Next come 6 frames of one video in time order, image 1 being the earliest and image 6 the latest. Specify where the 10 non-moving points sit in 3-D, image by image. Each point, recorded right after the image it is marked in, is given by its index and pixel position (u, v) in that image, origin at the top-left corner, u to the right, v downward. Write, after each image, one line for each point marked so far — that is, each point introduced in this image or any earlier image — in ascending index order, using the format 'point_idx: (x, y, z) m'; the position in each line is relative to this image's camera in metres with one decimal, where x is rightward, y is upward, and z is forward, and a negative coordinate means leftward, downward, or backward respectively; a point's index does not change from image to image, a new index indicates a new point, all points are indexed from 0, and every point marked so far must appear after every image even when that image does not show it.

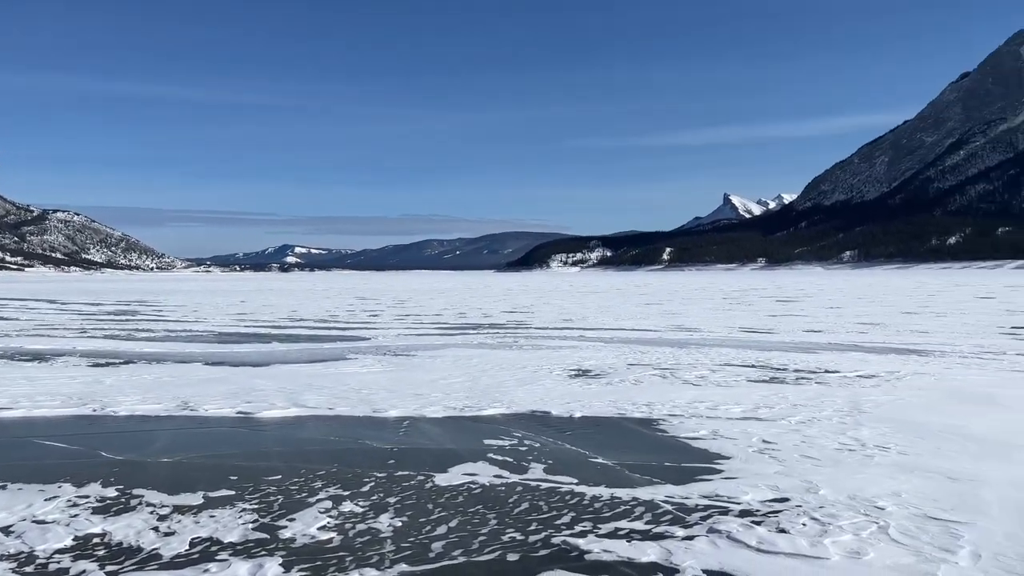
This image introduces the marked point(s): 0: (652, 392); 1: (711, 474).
0: (+2.0, -1.5, +11.6) m
1: (+1.5, -1.4, +6.1) m
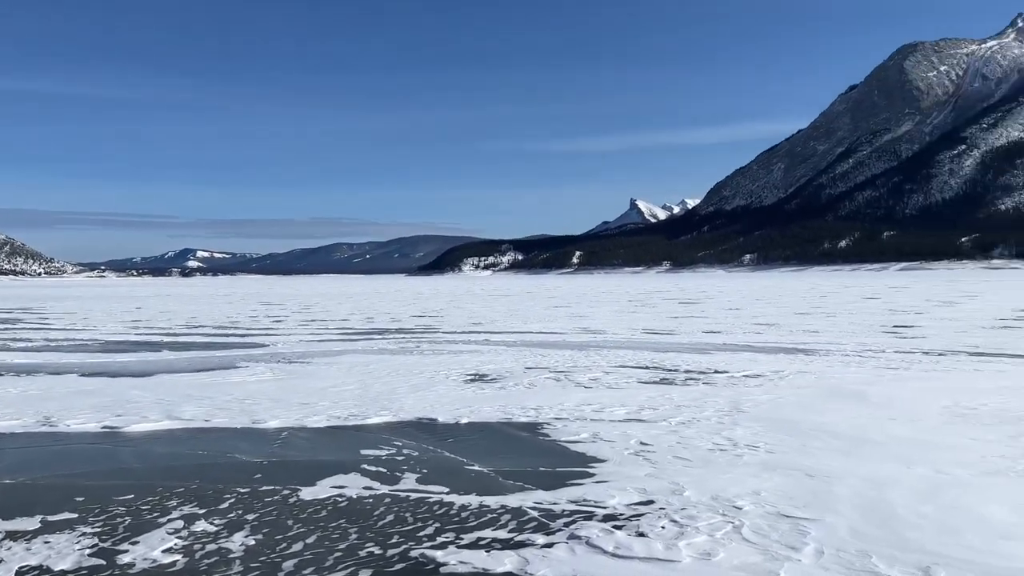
0: (+0.4, -1.6, +11.6) m
1: (+0.5, -1.4, +6.1) m
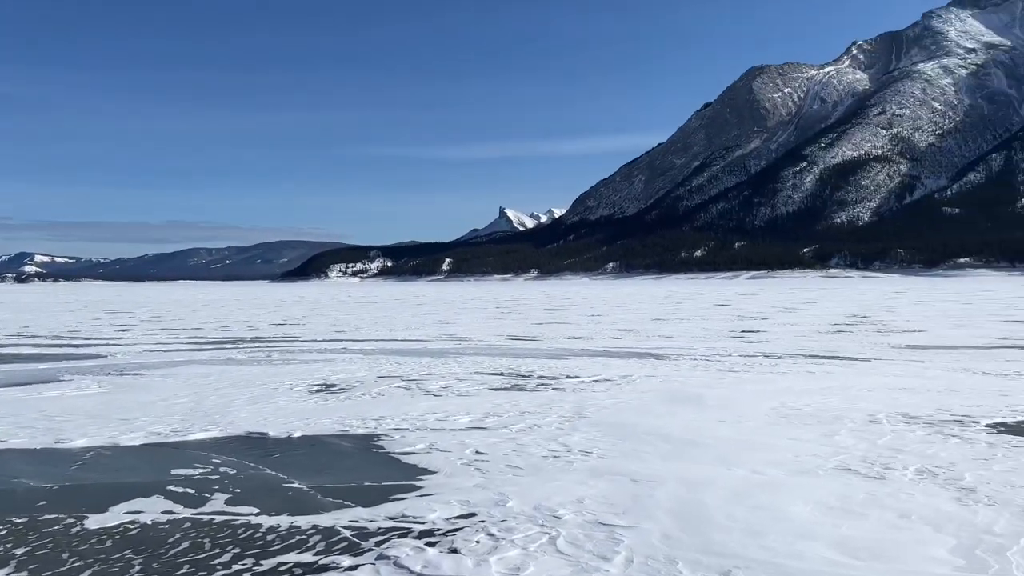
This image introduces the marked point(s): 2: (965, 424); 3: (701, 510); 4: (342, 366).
0: (-1.7, -1.6, +11.3) m
1: (-0.8, -1.5, +5.8) m
2: (+5.0, -1.5, +8.8) m
3: (+1.2, -1.4, +5.0) m
4: (-4.2, -1.9, +19.7) m
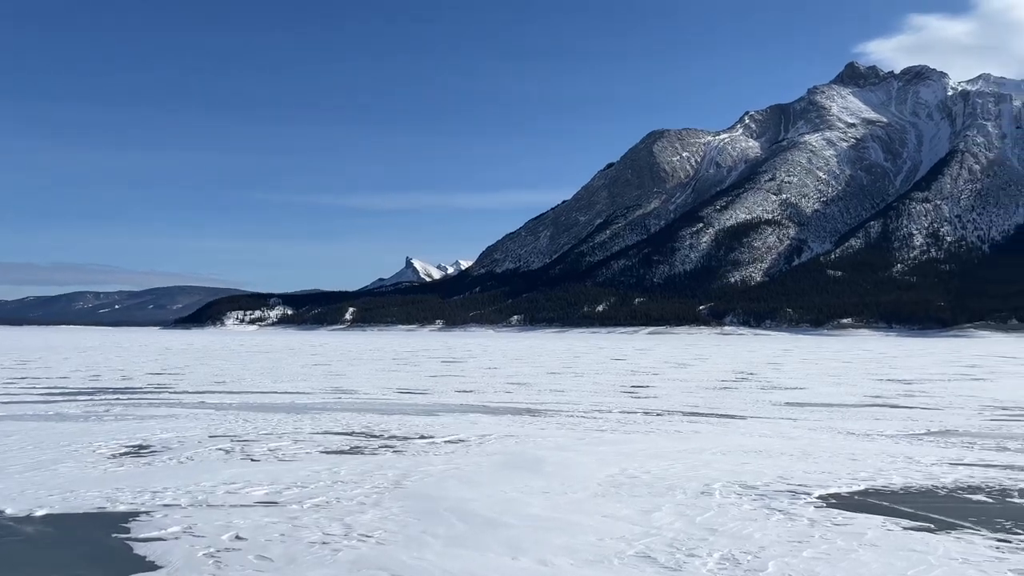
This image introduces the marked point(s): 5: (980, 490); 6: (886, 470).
0: (-4.0, -2.3, +9.9) m
1: (-2.4, -1.8, +4.7) m
2: (+2.9, -2.1, +8.3) m
3: (-0.4, -1.7, +4.1) m
4: (-7.4, -3.0, +18.0) m
5: (+5.3, -2.3, +9.2) m
6: (+5.1, -2.5, +11.0) m
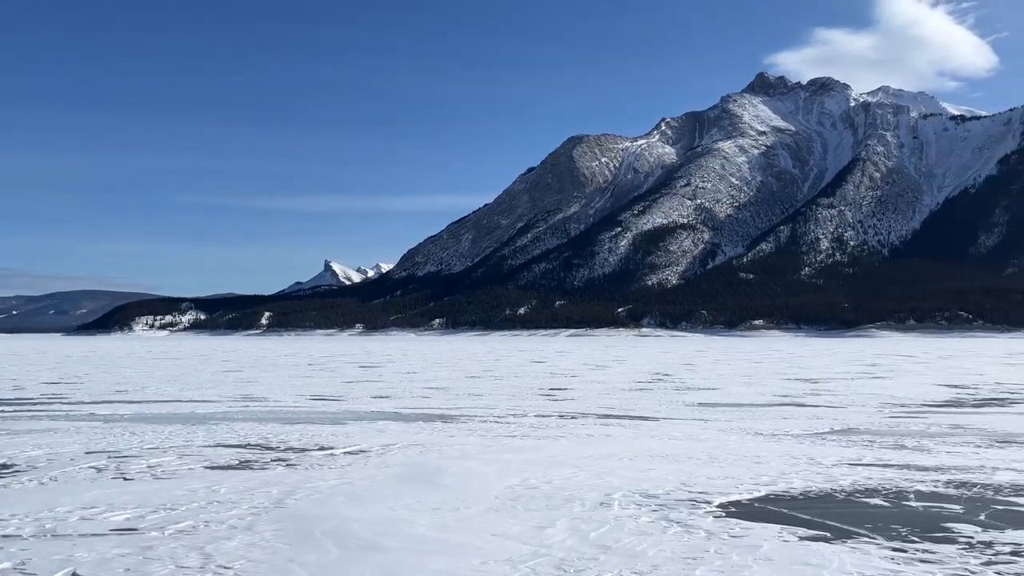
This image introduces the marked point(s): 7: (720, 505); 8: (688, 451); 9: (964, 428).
0: (-5.2, -2.3, +9.0) m
1: (-3.1, -1.8, +3.9) m
2: (+1.8, -2.2, +8.1) m
3: (-1.0, -1.7, +3.6) m
4: (-9.4, -3.1, +16.7) m
5: (+4.1, -2.3, +9.2) m
6: (+3.8, -2.5, +11.0) m
7: (+2.1, -2.2, +8.1) m
8: (+3.0, -2.8, +13.9) m
9: (+11.0, -3.4, +19.6) m
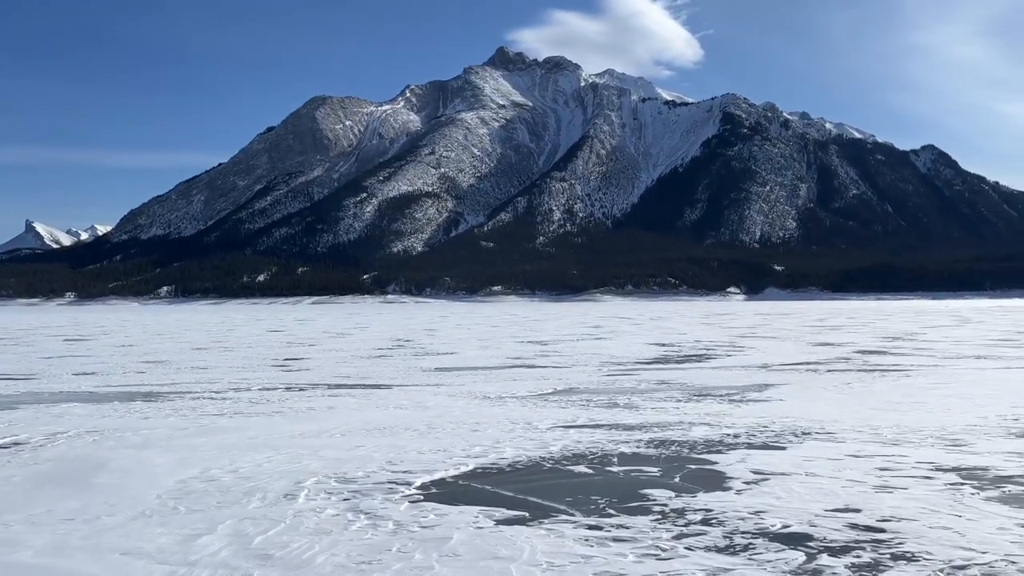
0: (-8.0, -1.9, +5.9) m
1: (-4.5, -1.6, +1.7) m
2: (-1.0, -1.8, +7.2) m
3: (-2.4, -1.5, +2.1) m
4: (-14.4, -2.4, +12.0) m
5: (+0.8, -1.9, +9.0) m
6: (-0.1, -2.0, +10.6) m
7: (-0.8, -1.8, +7.3) m
8: (-1.7, -2.2, +13.2) m
9: (+4.1, -2.5, +21.1) m
